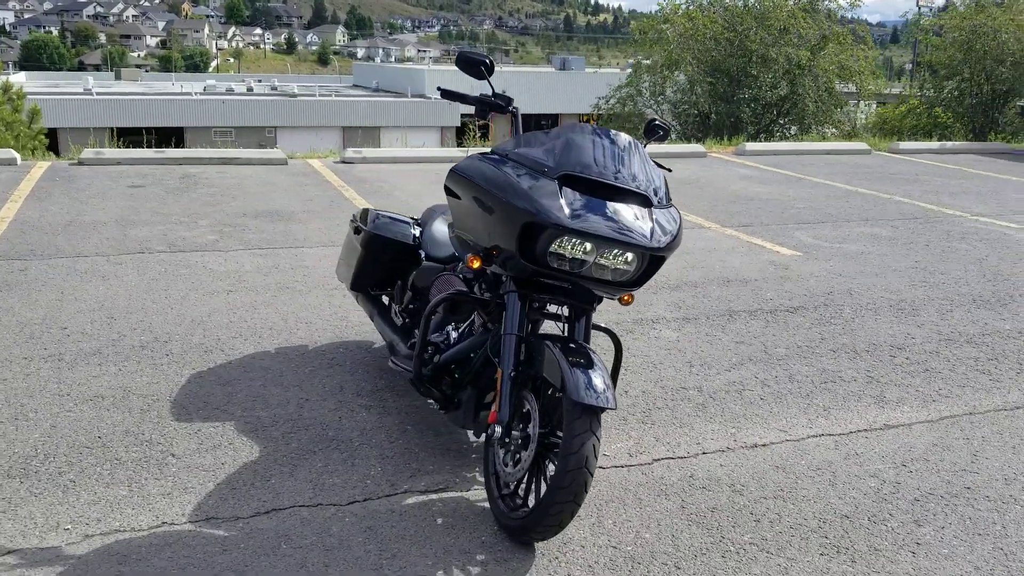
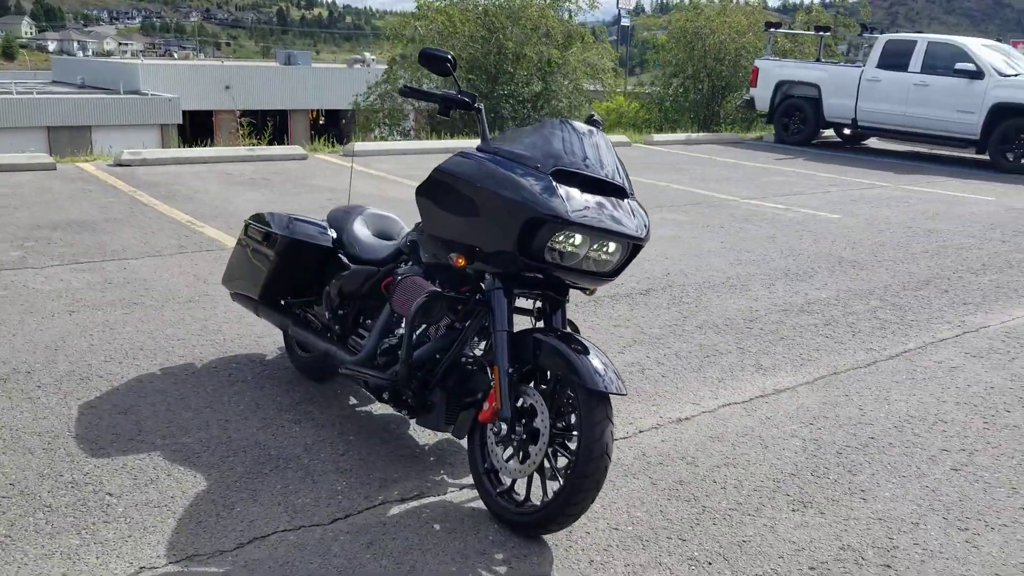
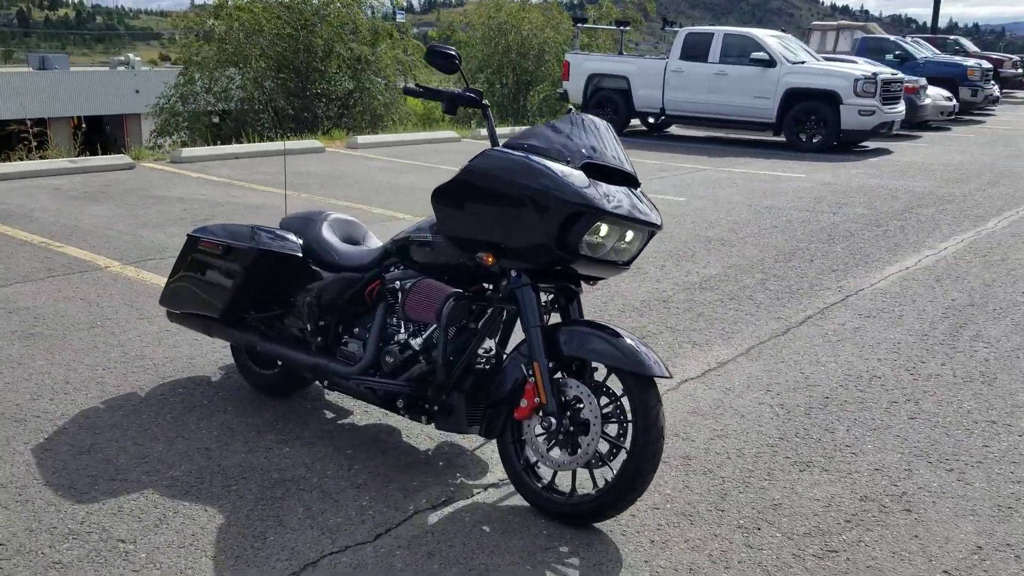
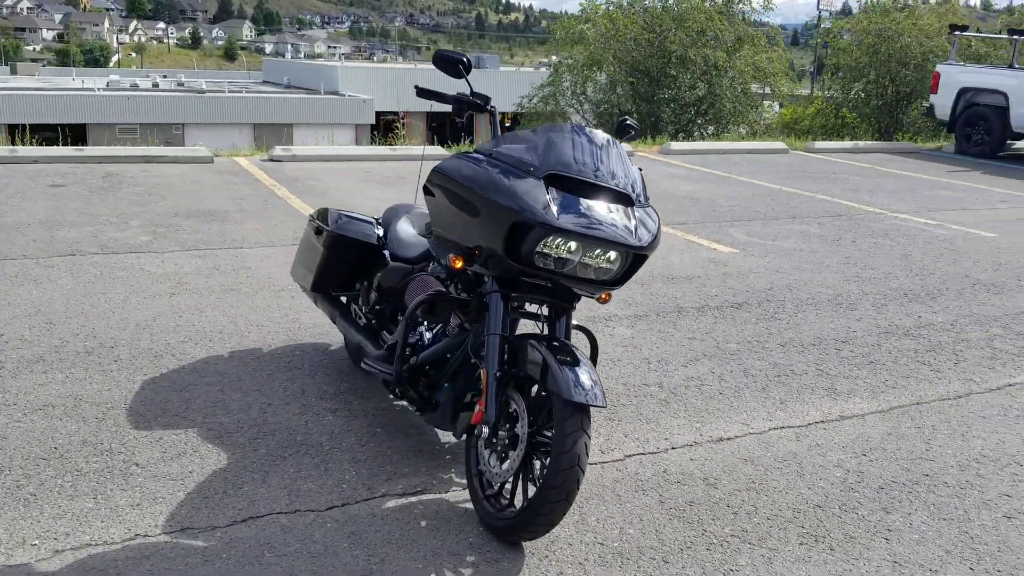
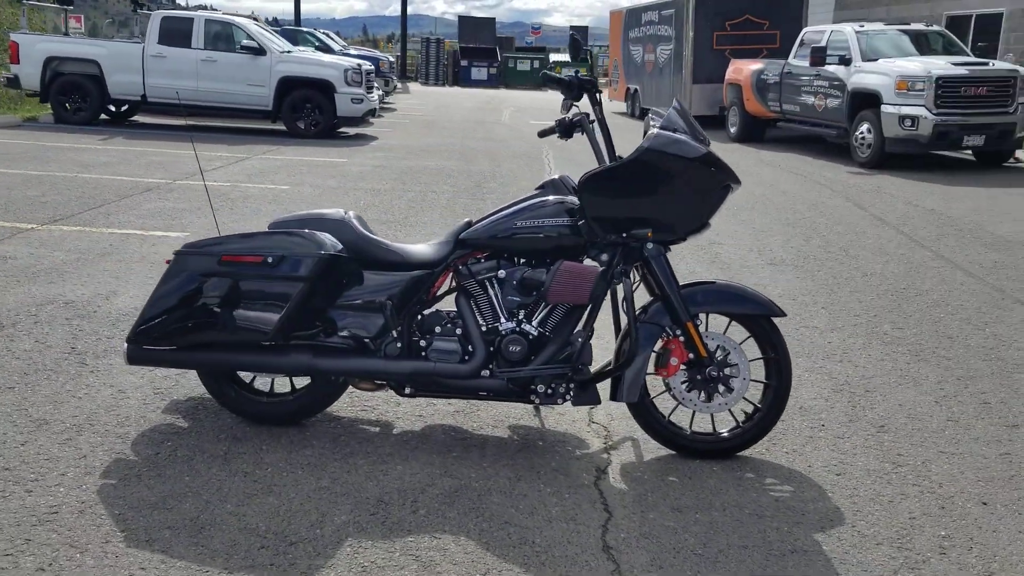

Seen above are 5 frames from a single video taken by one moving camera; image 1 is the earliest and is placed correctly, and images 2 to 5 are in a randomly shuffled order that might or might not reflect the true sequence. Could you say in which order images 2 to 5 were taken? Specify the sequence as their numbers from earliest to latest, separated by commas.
4, 2, 3, 5
